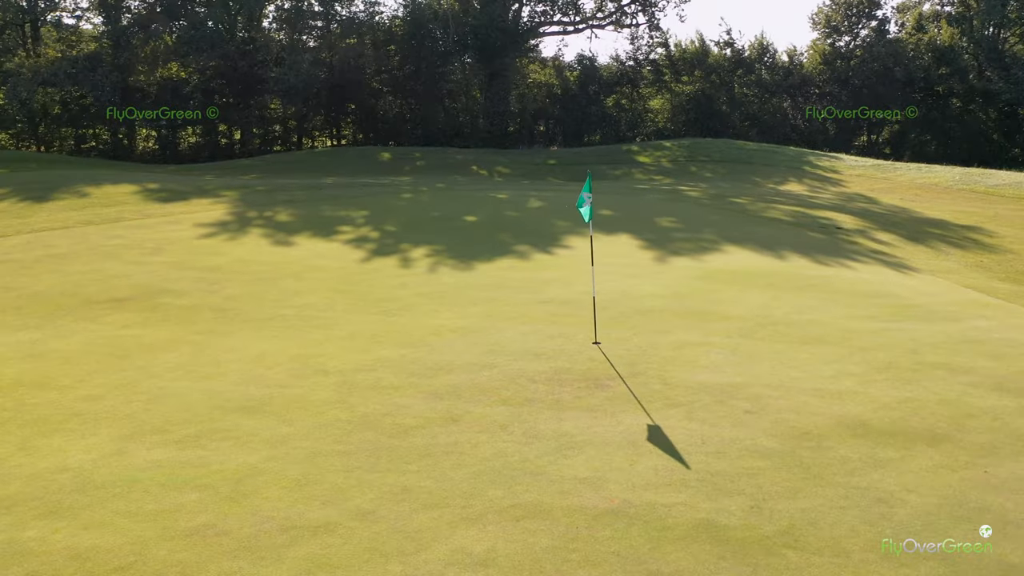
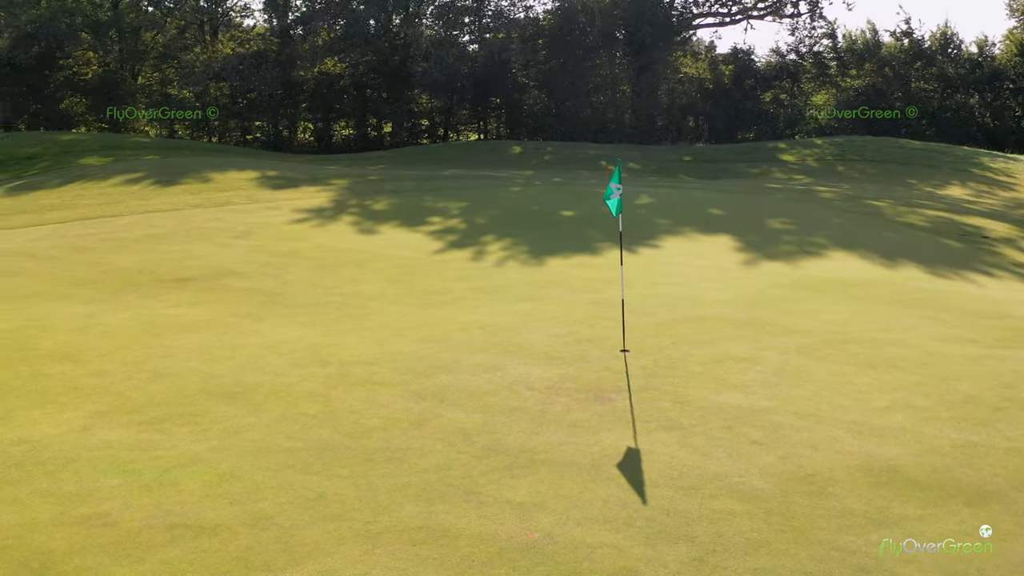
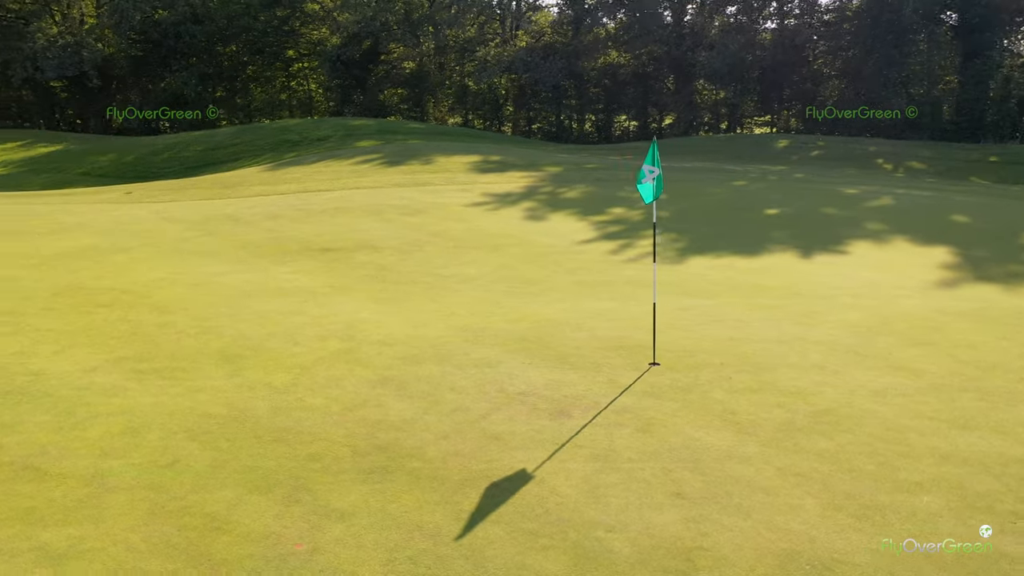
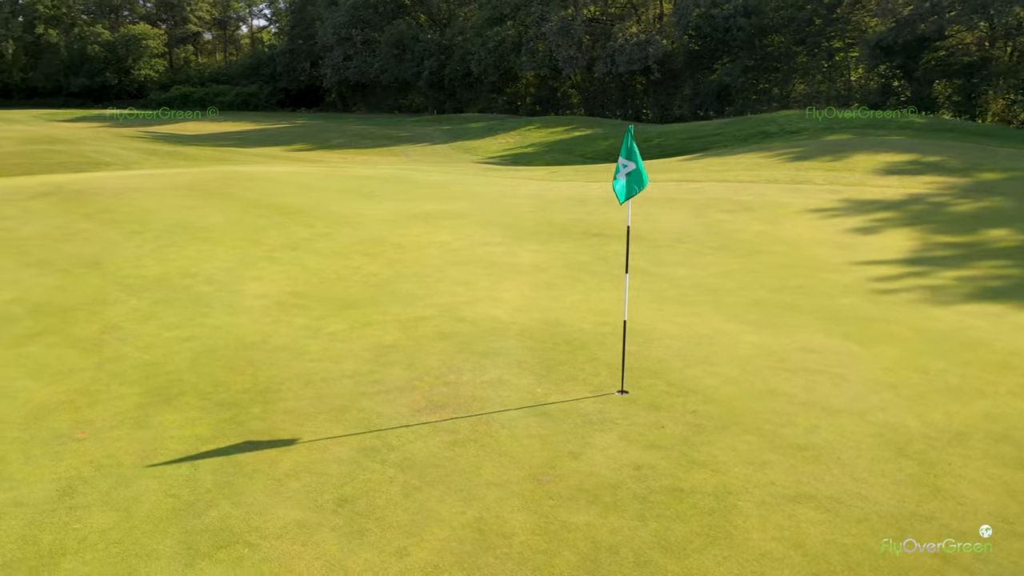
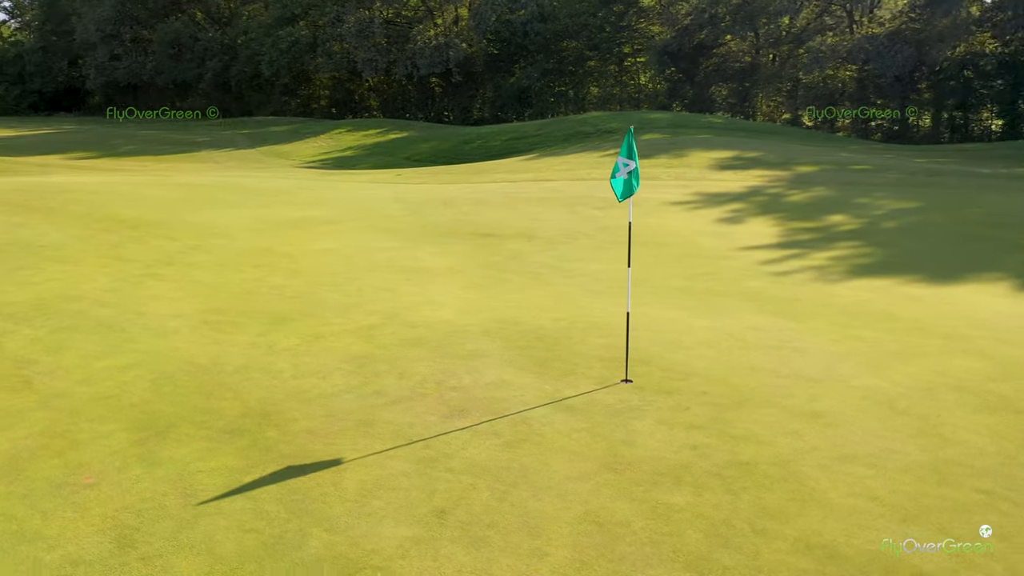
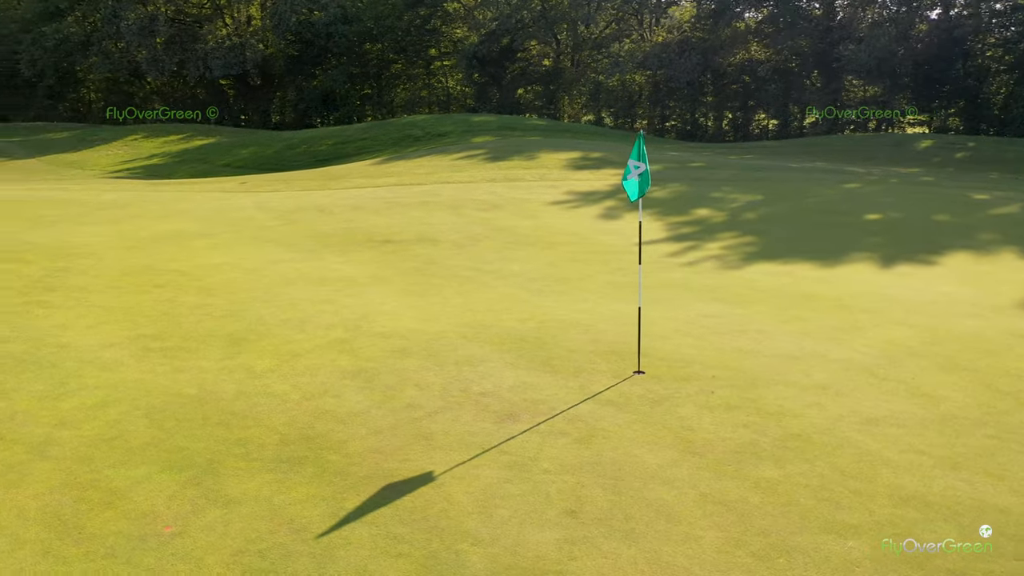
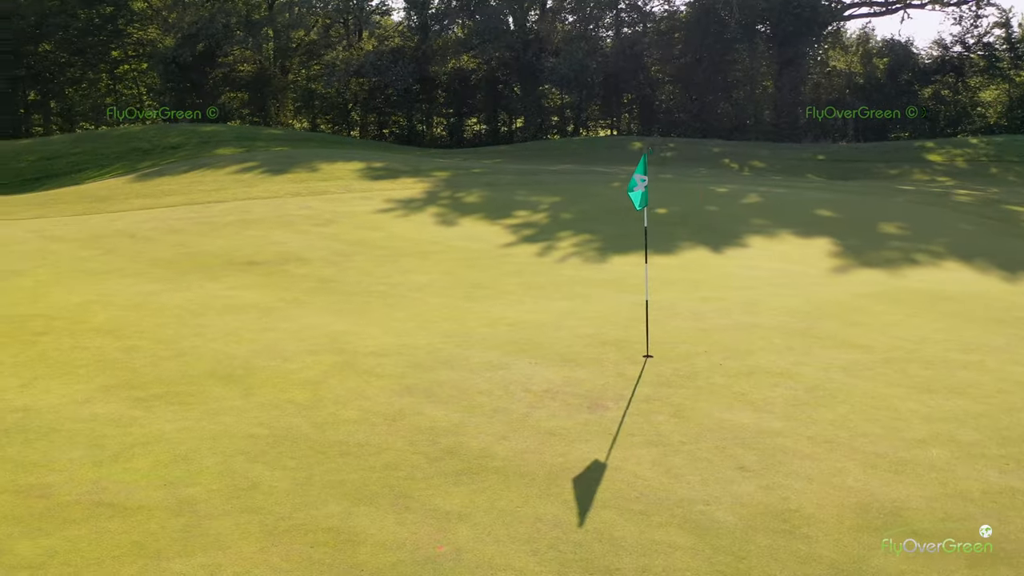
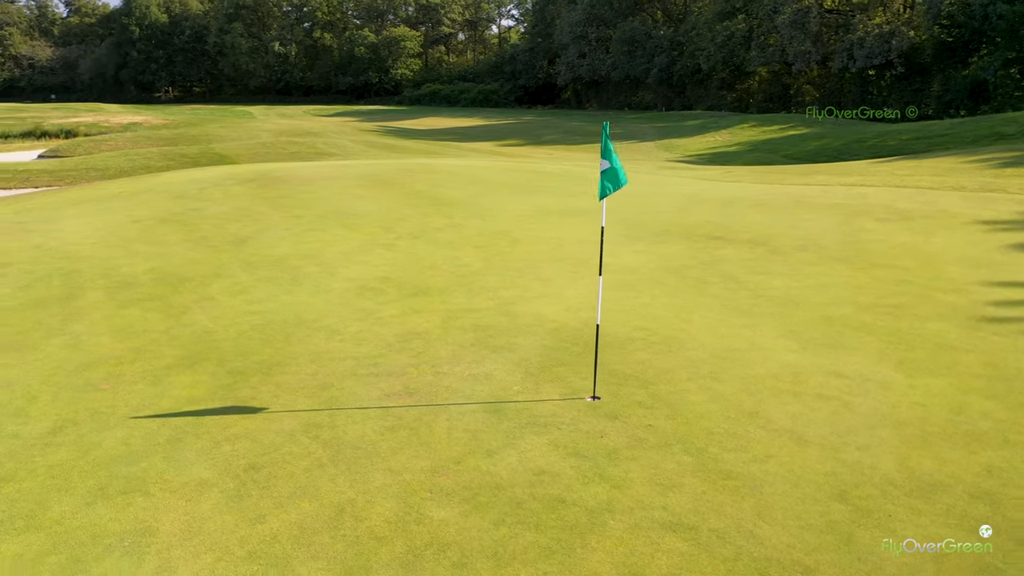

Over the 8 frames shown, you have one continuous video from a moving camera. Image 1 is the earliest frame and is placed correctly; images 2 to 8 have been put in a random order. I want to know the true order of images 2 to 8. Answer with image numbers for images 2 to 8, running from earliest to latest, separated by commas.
2, 7, 3, 6, 5, 4, 8
